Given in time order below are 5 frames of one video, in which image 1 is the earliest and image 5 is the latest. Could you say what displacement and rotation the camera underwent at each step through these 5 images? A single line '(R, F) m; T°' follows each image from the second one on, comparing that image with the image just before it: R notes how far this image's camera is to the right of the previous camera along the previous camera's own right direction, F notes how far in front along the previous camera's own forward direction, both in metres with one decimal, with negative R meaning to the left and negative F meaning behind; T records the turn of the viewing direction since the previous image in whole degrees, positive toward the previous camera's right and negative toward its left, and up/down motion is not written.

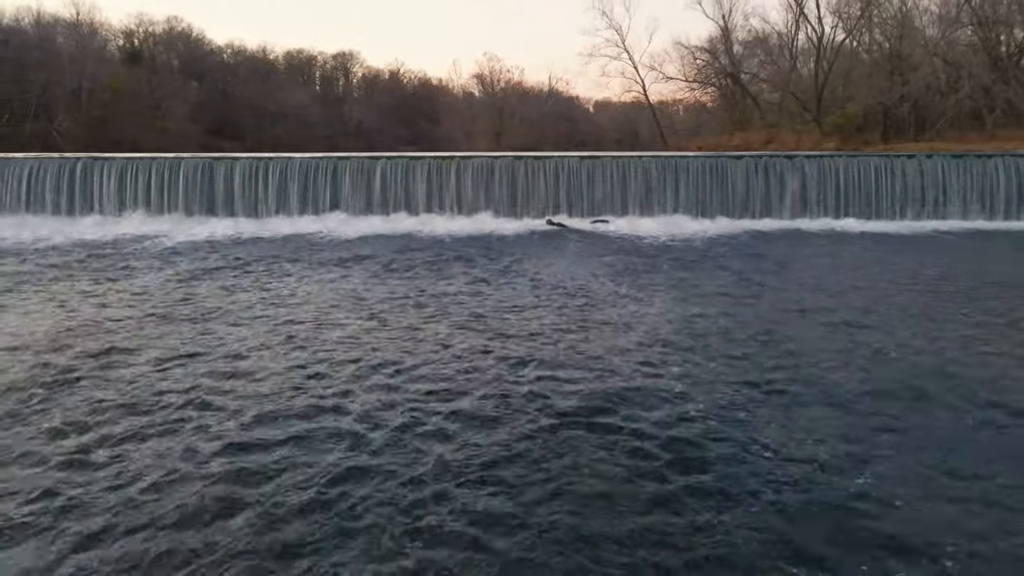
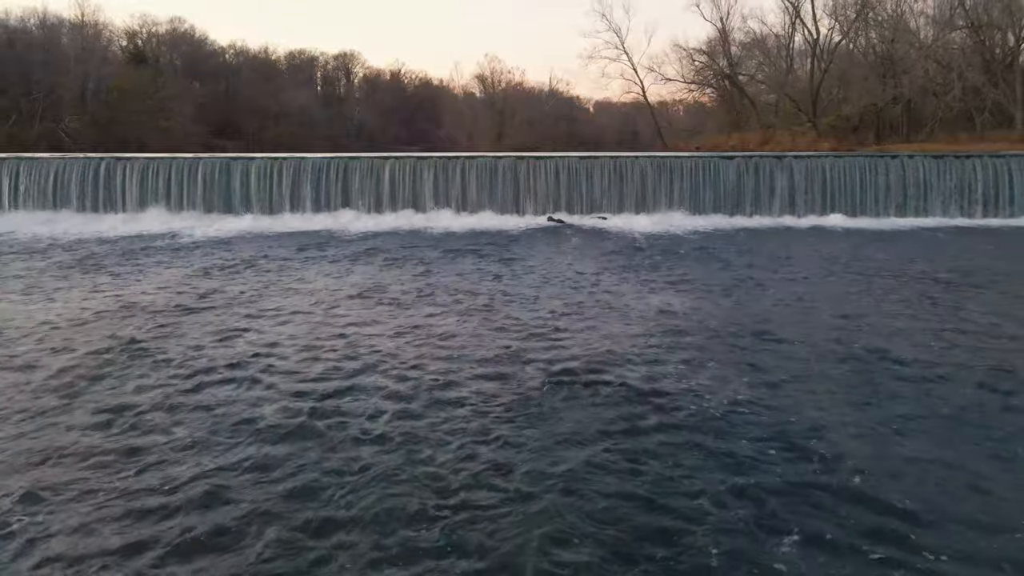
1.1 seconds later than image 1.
(0.0, -0.4) m; 0°
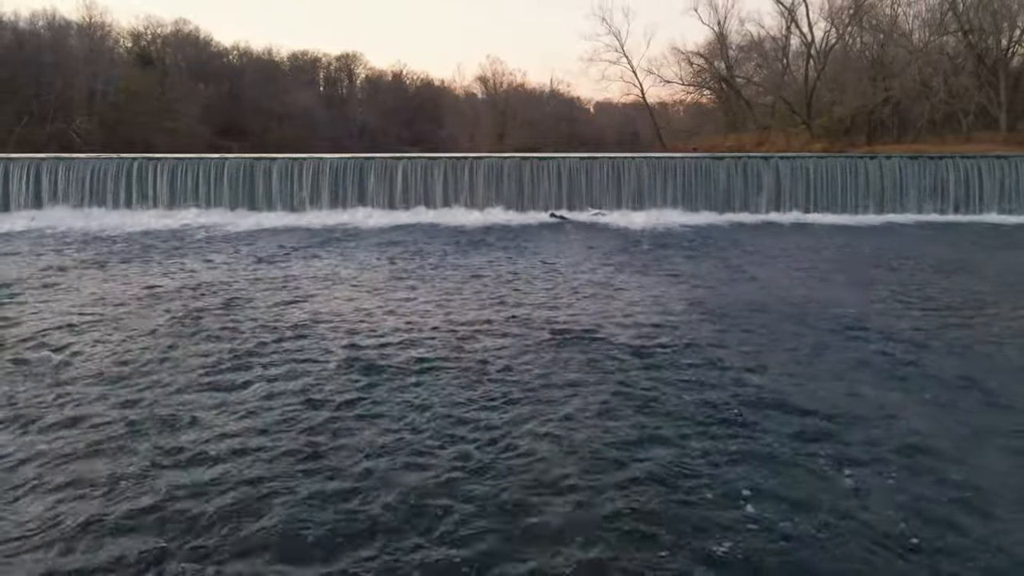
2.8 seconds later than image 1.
(-0.1, -0.7) m; 0°
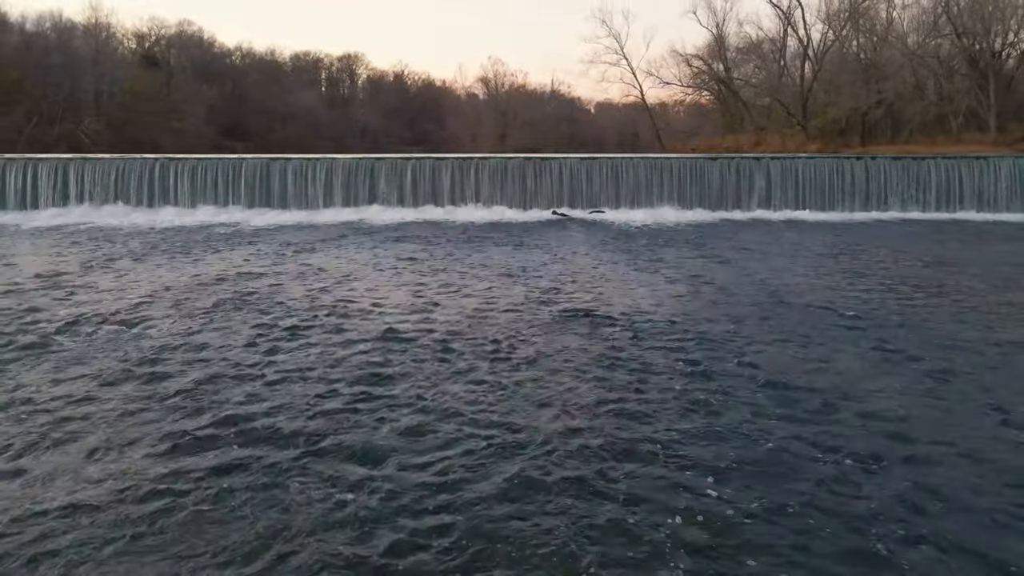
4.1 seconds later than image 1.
(0.0, -0.5) m; 0°
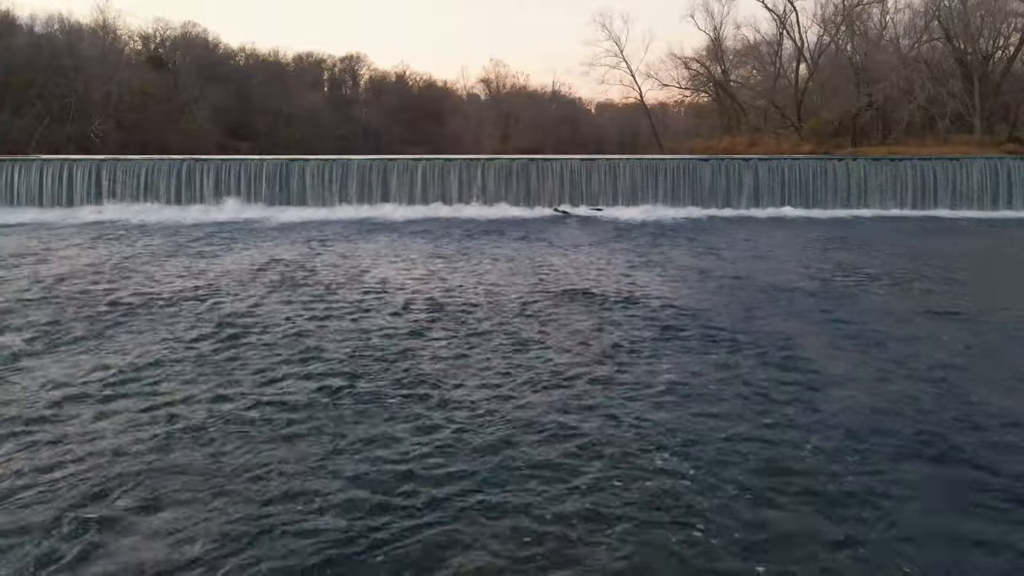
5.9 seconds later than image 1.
(-0.1, -0.7) m; 0°
